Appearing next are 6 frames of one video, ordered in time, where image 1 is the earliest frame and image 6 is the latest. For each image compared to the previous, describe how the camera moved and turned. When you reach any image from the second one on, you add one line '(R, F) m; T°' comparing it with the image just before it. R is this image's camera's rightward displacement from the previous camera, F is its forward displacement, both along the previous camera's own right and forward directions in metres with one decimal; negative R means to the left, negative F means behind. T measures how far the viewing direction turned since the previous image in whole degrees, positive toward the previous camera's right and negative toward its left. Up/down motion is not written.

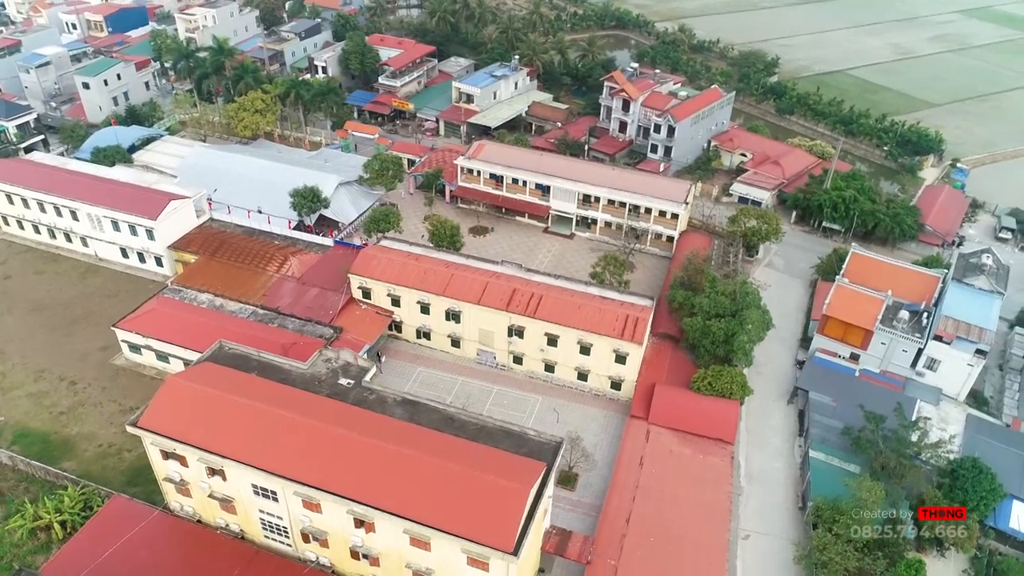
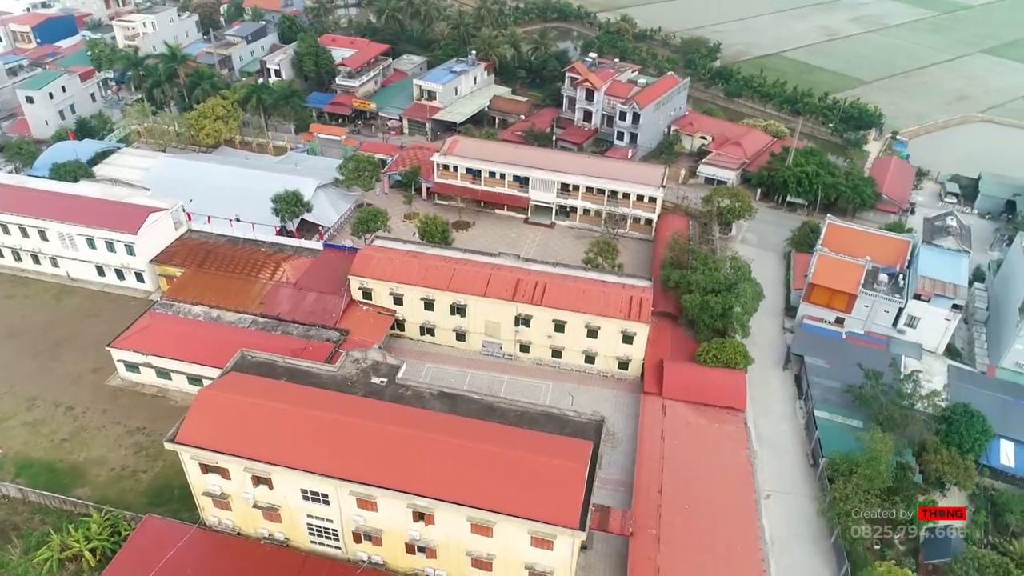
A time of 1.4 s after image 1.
(-3.8, -0.4) m; +5°
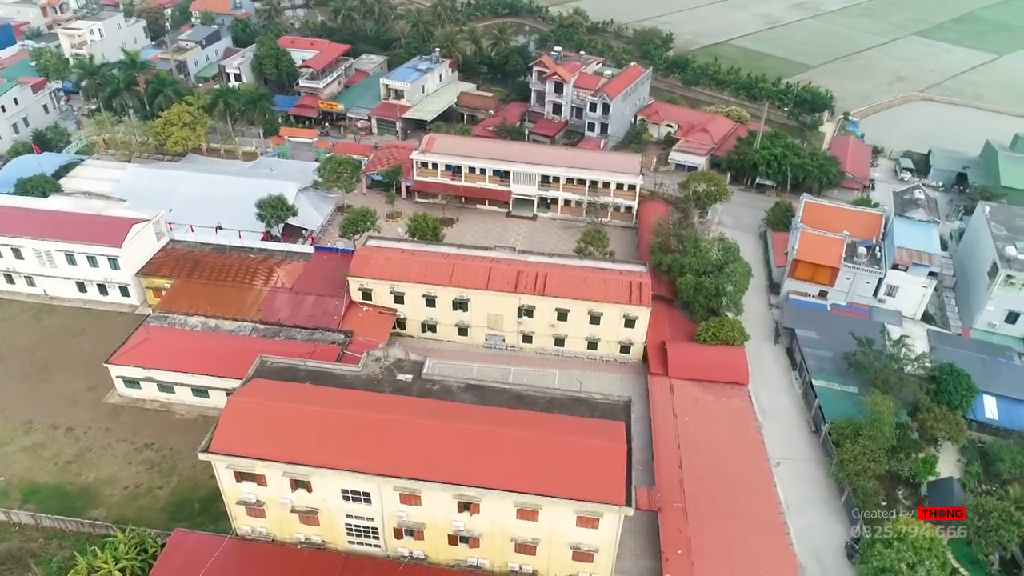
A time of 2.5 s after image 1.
(-3.1, -0.4) m; +4°
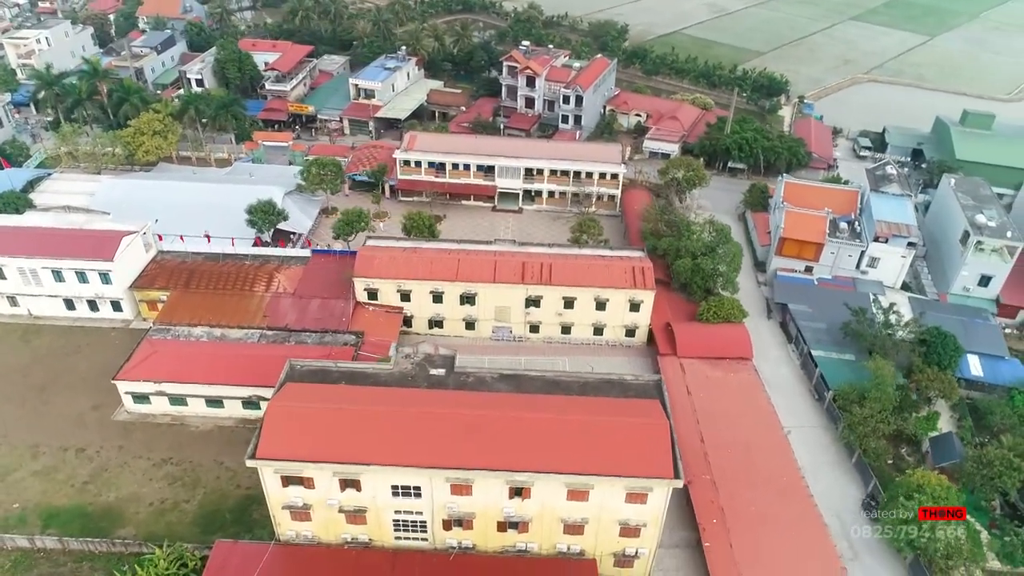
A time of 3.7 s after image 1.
(-3.4, -0.4) m; +4°
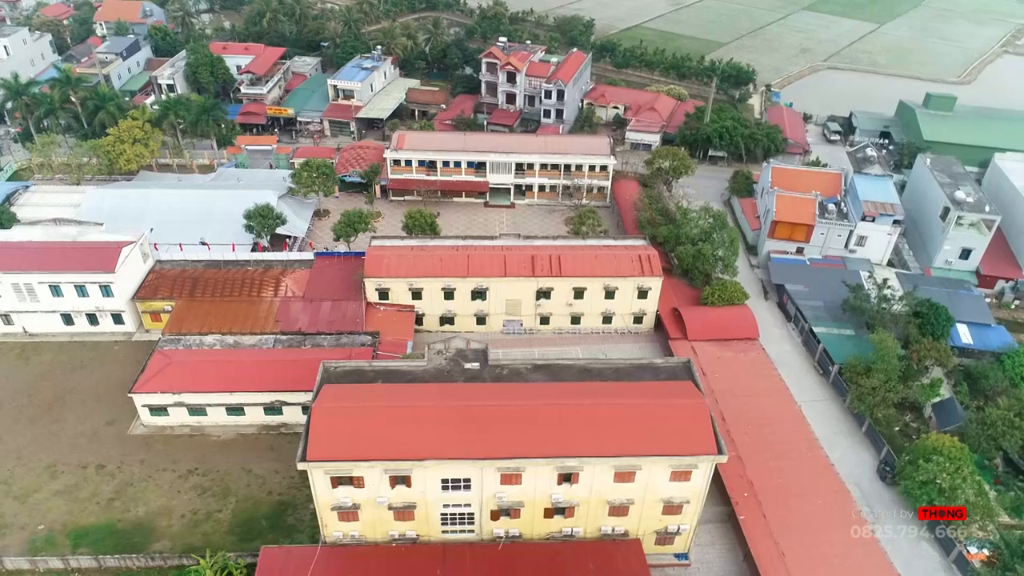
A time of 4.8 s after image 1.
(-3.2, -0.4) m; +4°
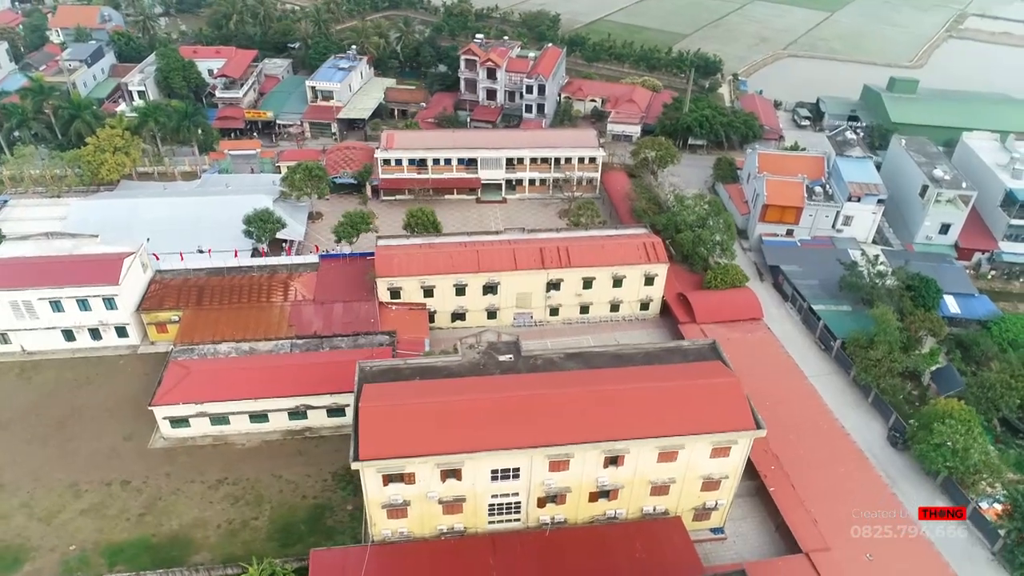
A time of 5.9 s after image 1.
(-3.2, -0.4) m; +4°
